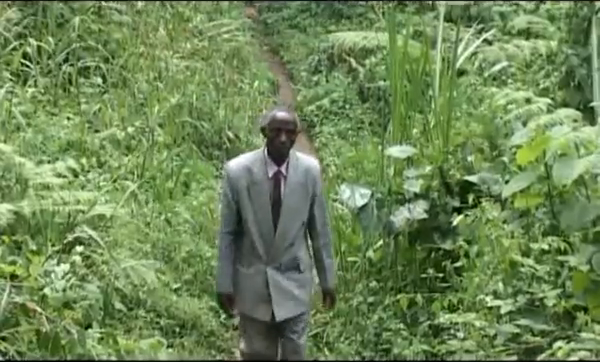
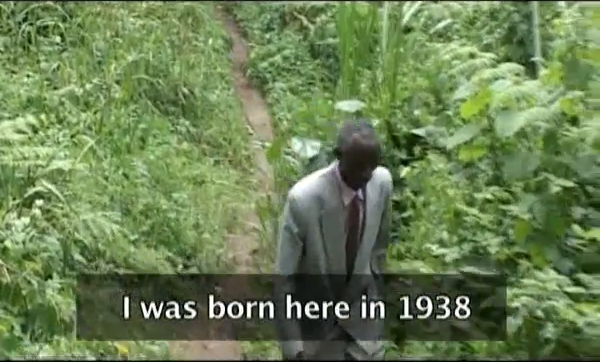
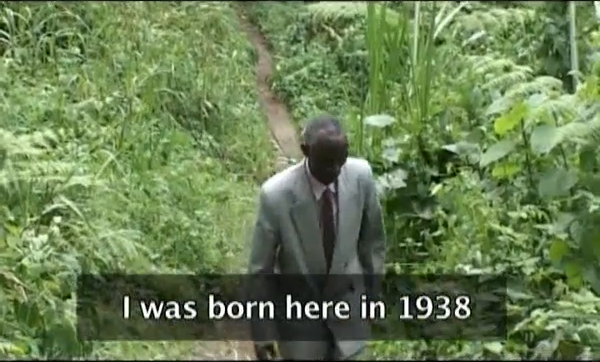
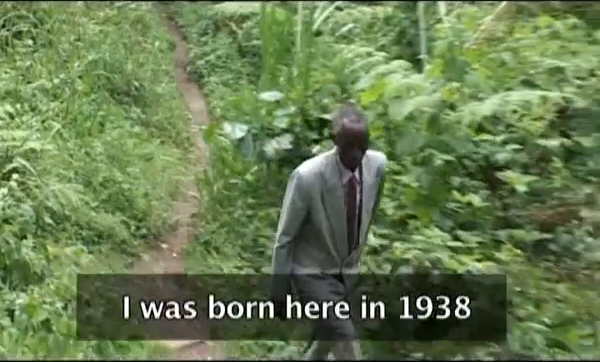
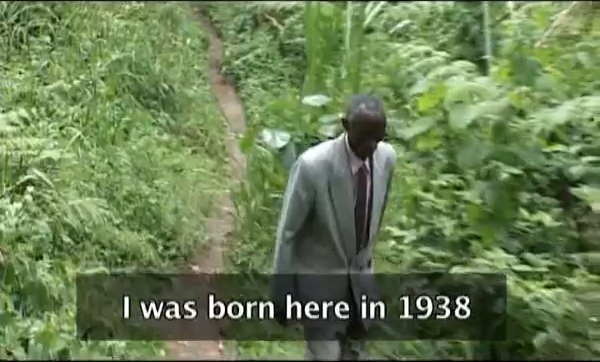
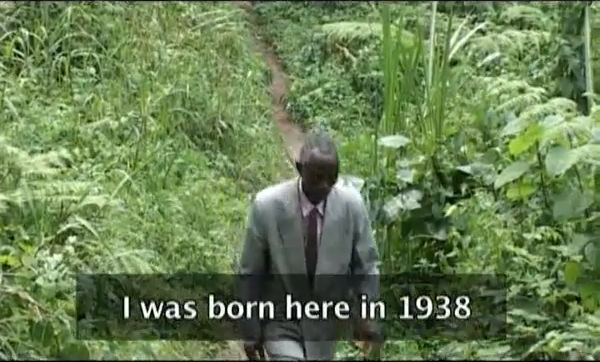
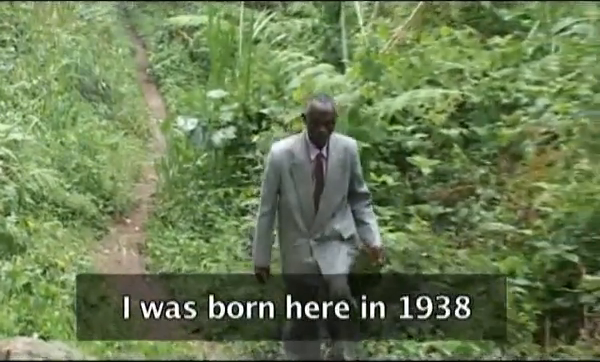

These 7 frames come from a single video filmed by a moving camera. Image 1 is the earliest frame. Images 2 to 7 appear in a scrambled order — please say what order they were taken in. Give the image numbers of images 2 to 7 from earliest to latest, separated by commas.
6, 3, 2, 5, 4, 7
